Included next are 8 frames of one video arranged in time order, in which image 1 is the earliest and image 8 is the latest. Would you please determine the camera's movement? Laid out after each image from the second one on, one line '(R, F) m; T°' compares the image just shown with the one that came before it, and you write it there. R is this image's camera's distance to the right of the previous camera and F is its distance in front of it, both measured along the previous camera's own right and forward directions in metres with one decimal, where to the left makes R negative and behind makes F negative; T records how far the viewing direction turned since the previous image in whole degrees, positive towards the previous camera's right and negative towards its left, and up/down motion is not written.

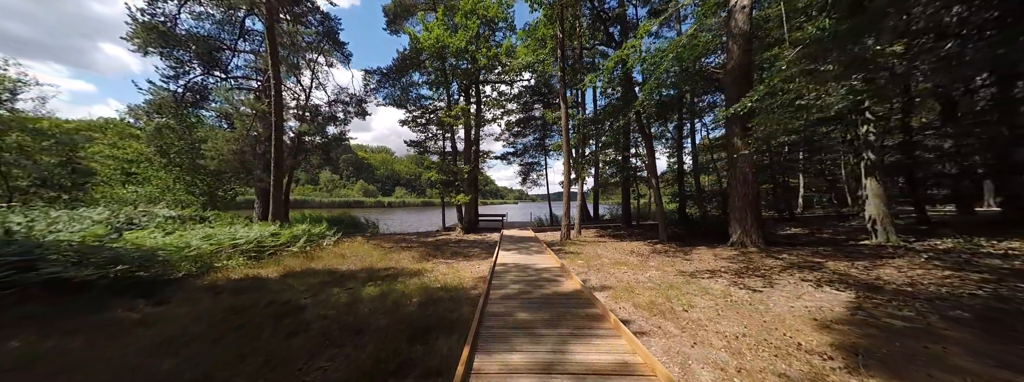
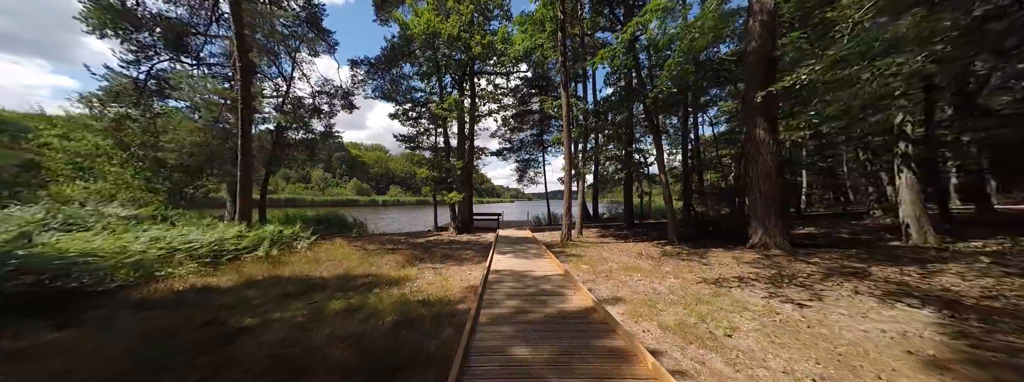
(0.0, +0.9) m; +1°
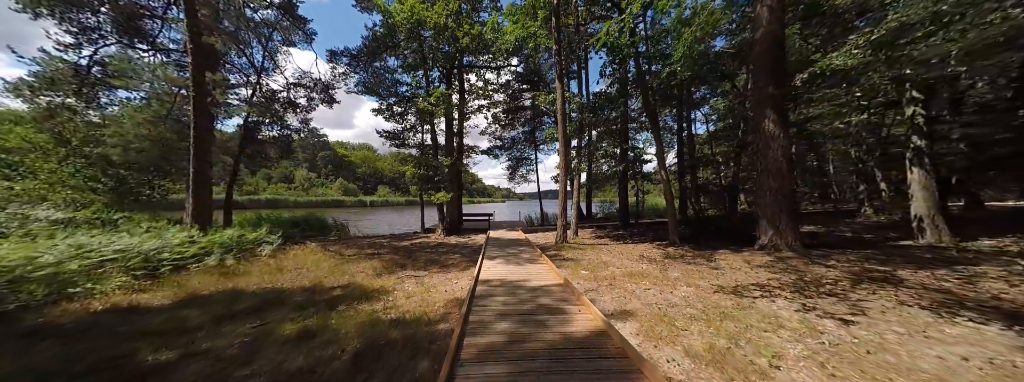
(0.0, +0.7) m; +2°
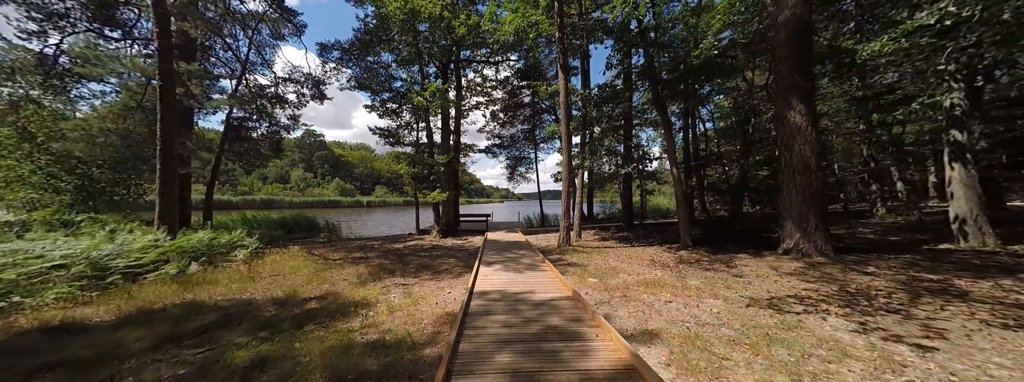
(0.0, +0.6) m; 0°
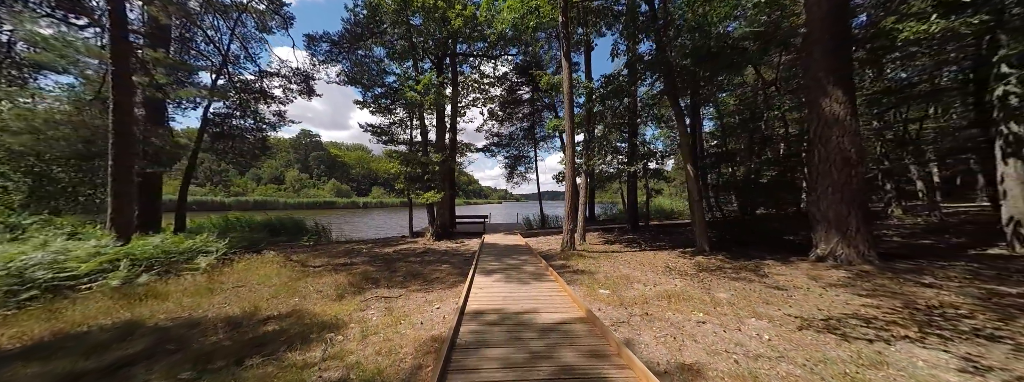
(0.0, +0.7) m; 0°
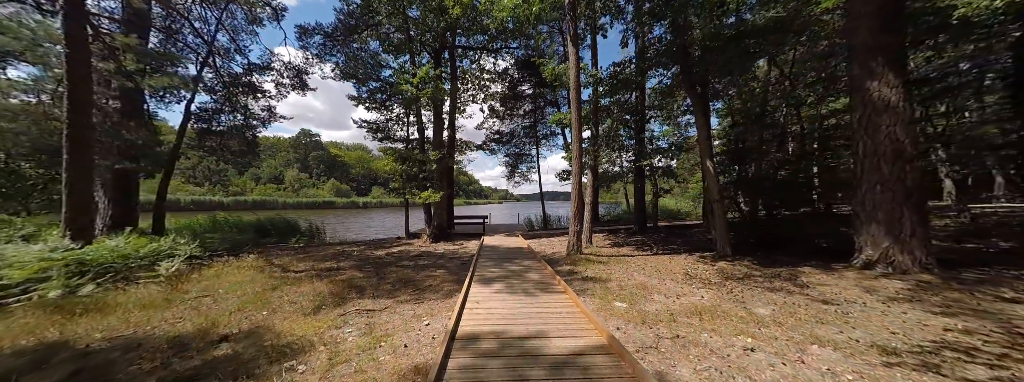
(0.0, +0.6) m; 0°
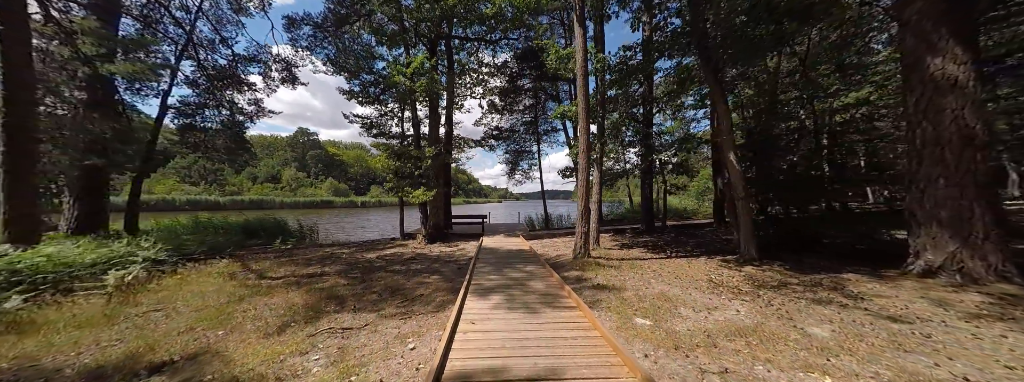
(0.0, +0.6) m; 0°
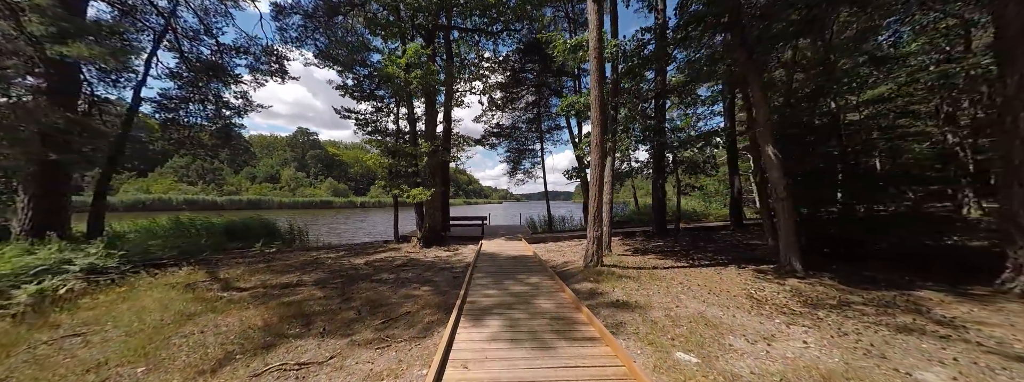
(0.0, +0.8) m; 0°
